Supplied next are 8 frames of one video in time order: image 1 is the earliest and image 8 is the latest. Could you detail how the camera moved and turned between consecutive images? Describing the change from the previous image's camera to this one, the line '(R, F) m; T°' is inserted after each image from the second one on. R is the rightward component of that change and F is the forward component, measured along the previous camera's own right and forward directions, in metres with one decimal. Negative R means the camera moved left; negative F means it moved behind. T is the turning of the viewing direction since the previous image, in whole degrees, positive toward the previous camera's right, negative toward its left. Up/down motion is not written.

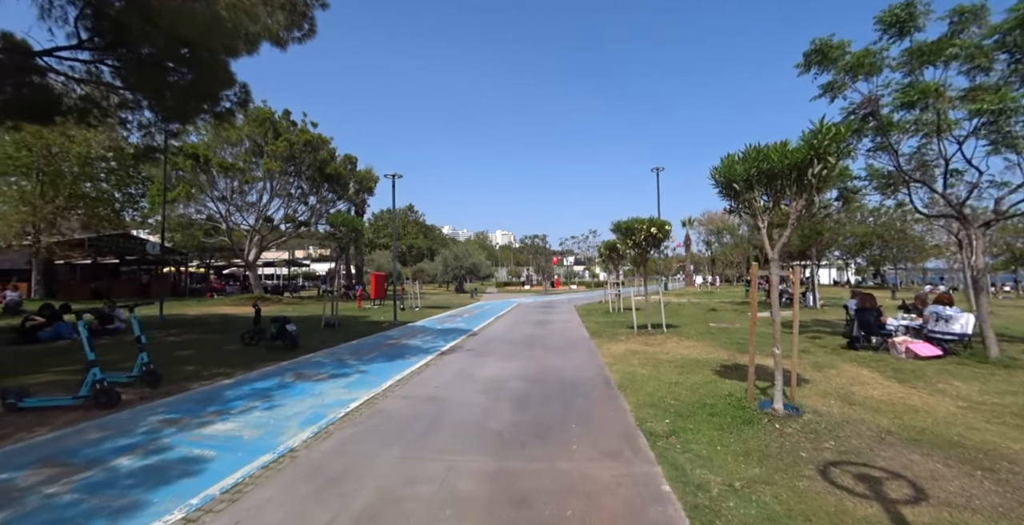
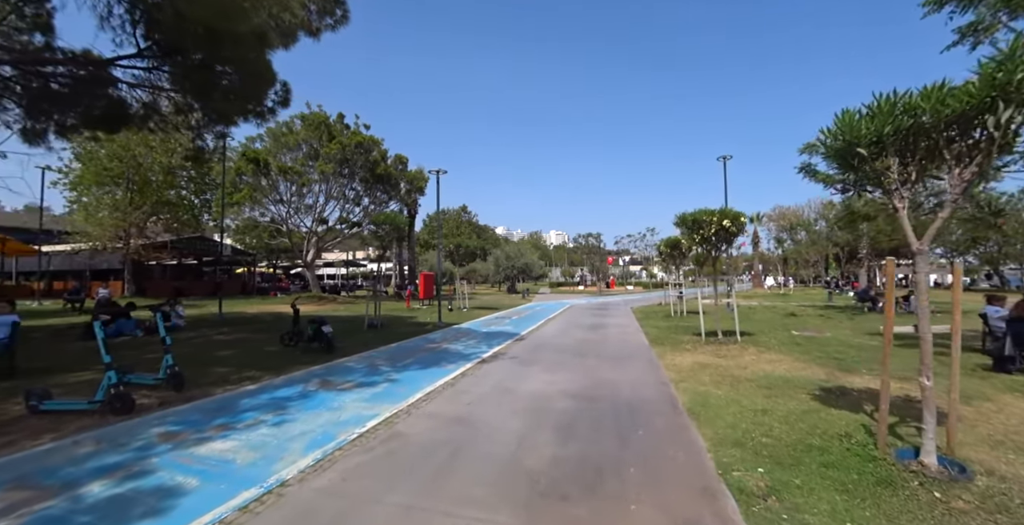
(+0.1, +1.1) m; -7°
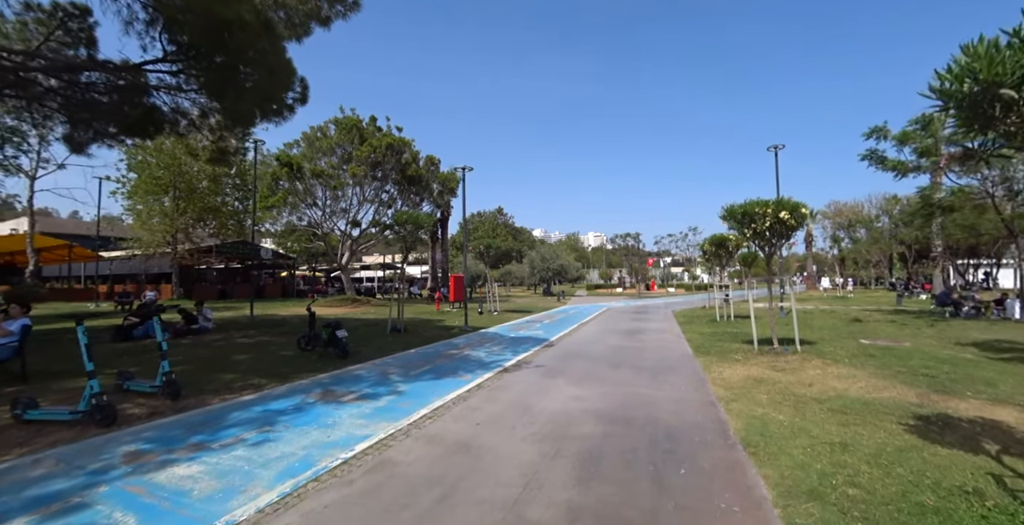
(+0.3, +0.9) m; -5°
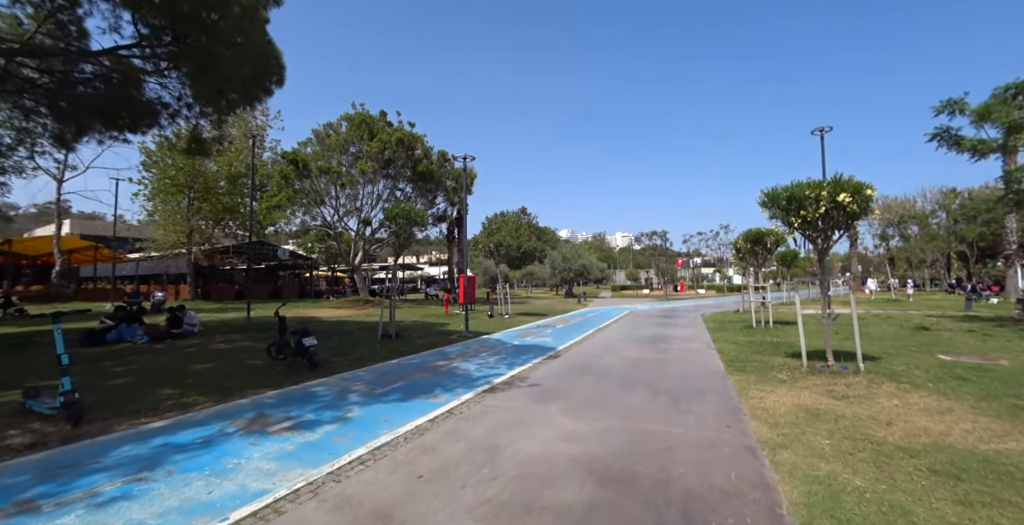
(+0.7, +1.6) m; -4°
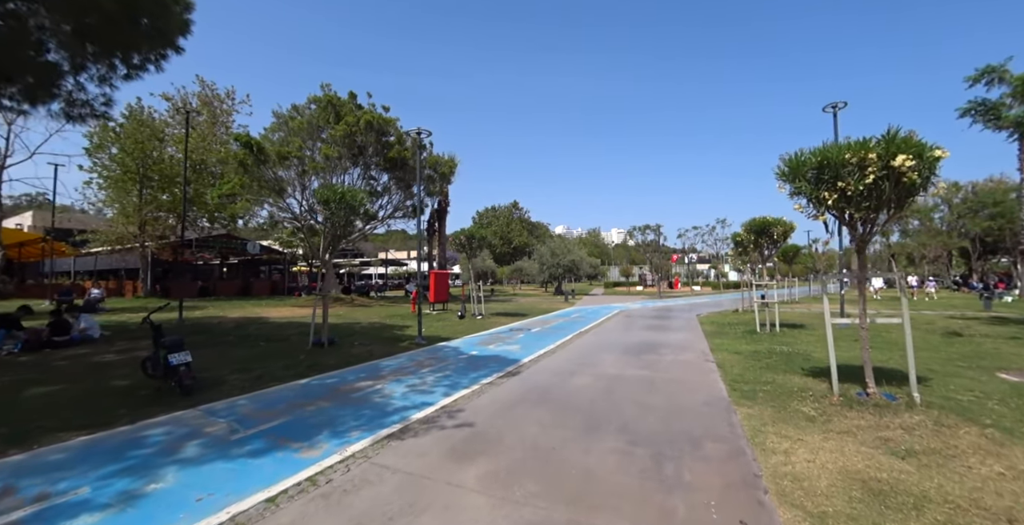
(+0.9, +2.1) m; +1°
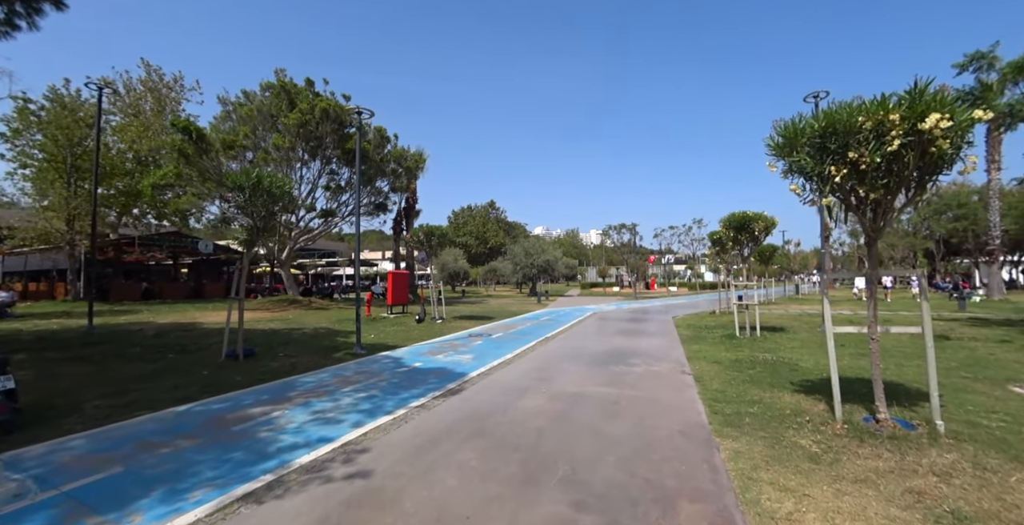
(+0.6, +1.3) m; +3°
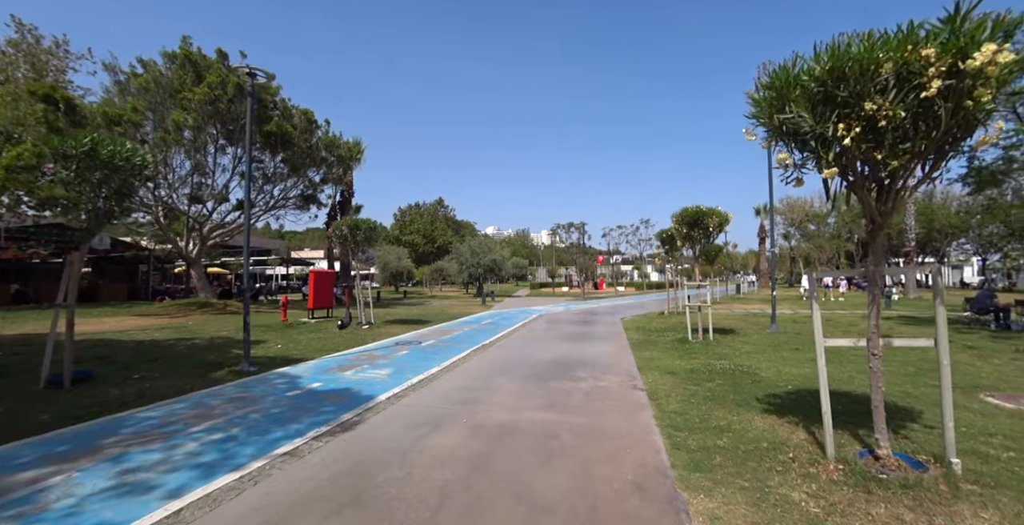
(+0.5, +1.4) m; +6°
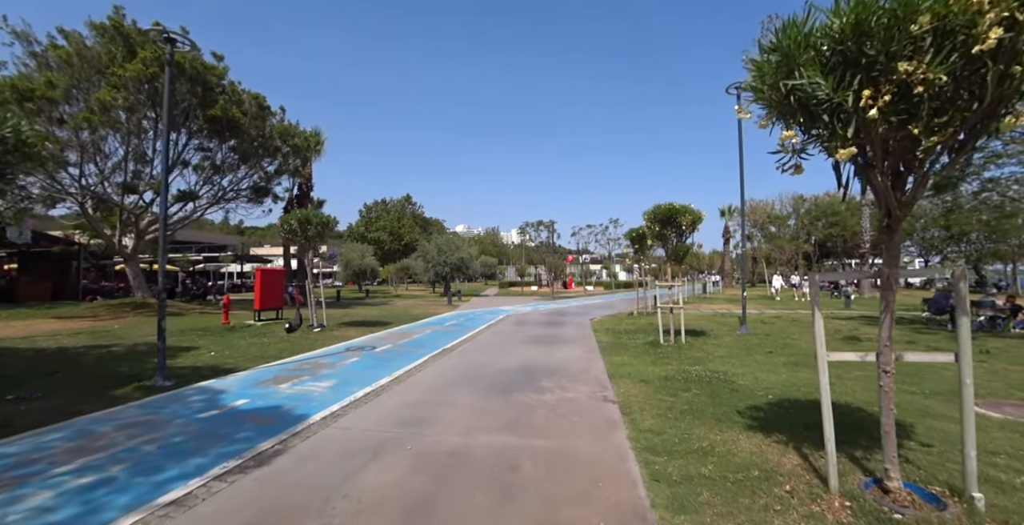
(+0.2, +0.8) m; +4°
